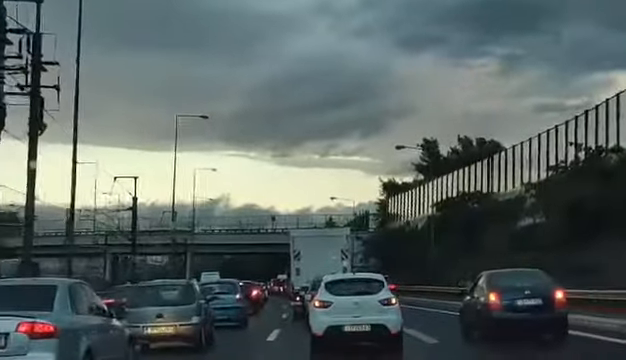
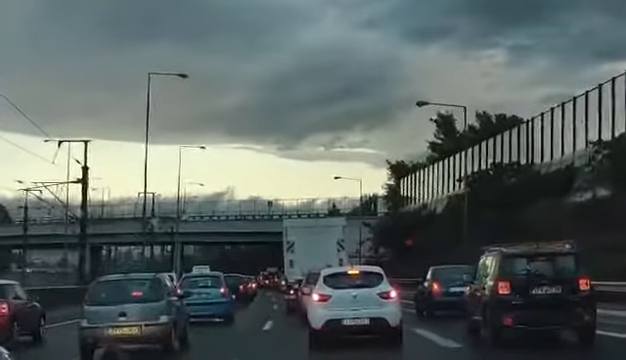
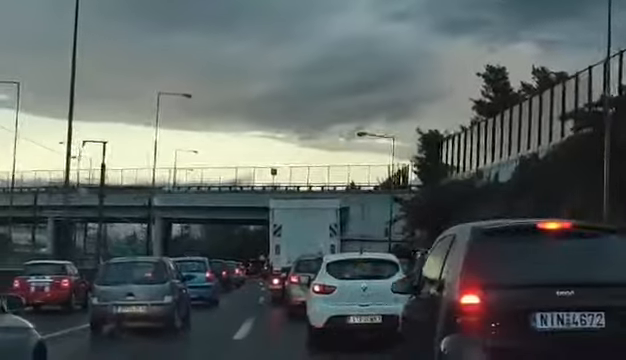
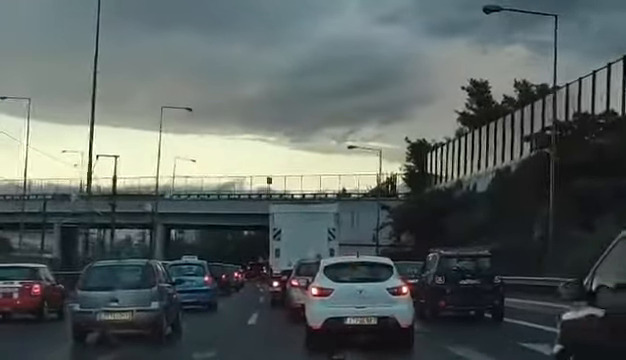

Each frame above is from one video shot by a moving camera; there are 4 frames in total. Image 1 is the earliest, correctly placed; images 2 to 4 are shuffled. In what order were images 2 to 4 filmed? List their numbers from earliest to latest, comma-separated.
2, 4, 3
